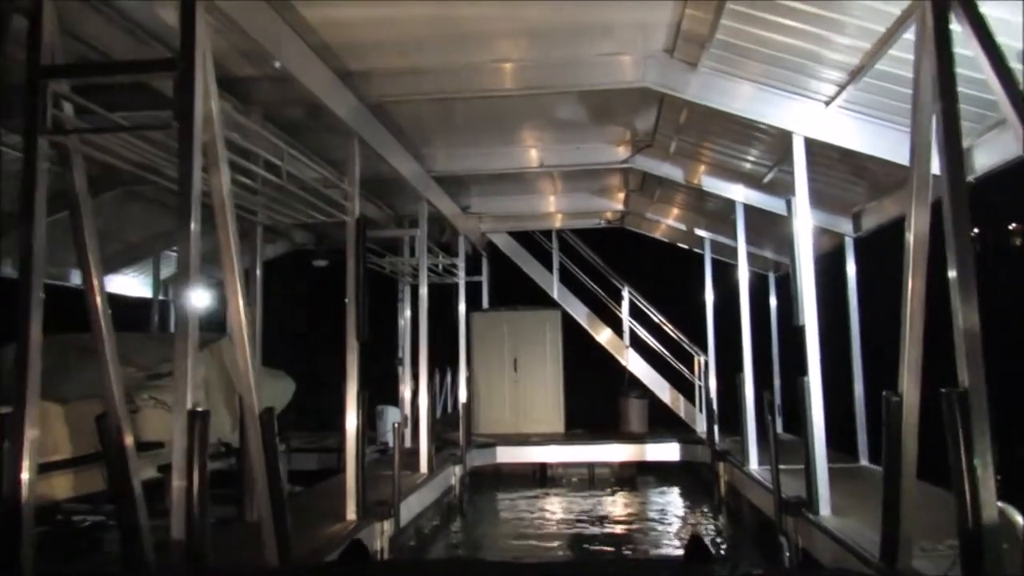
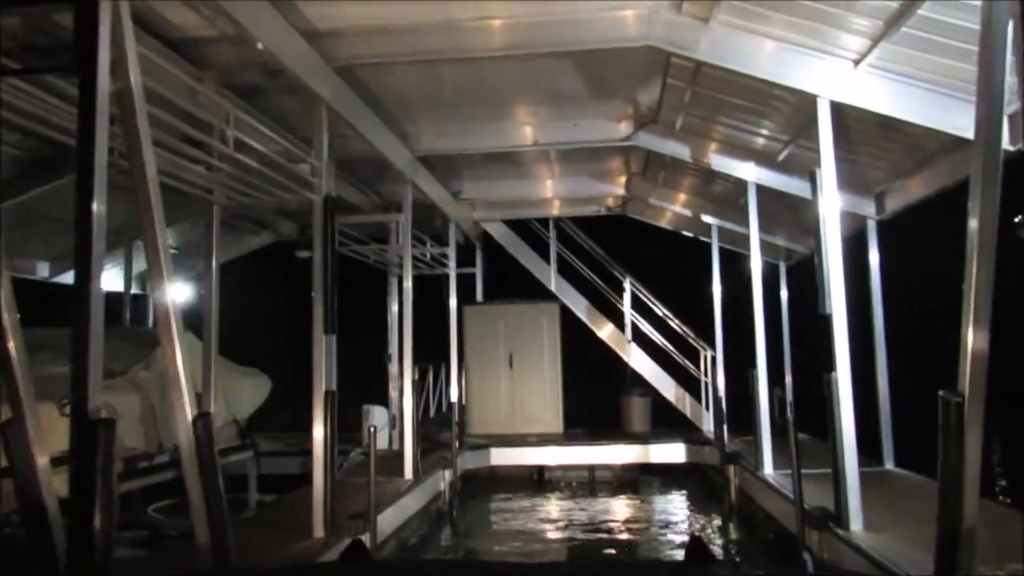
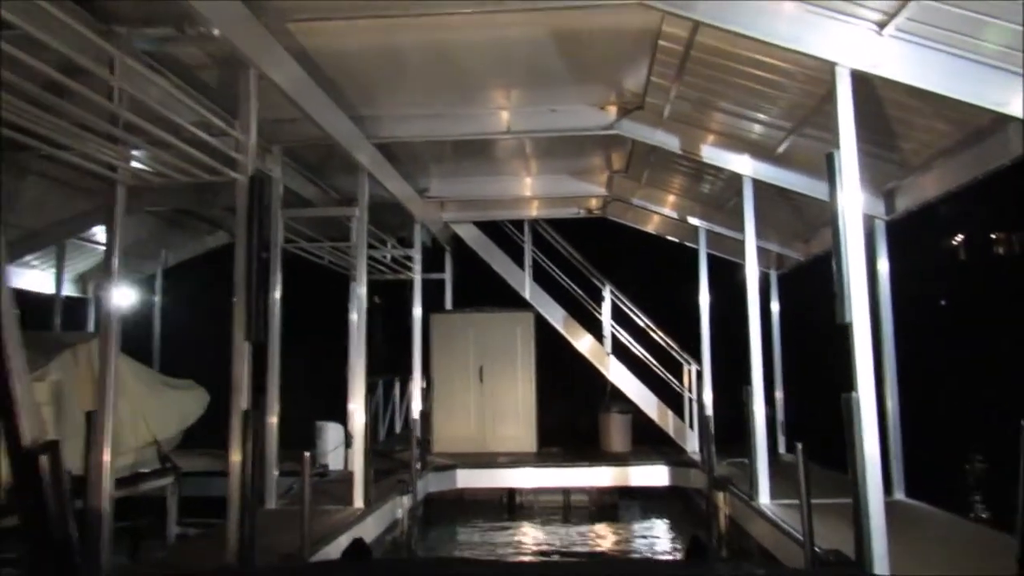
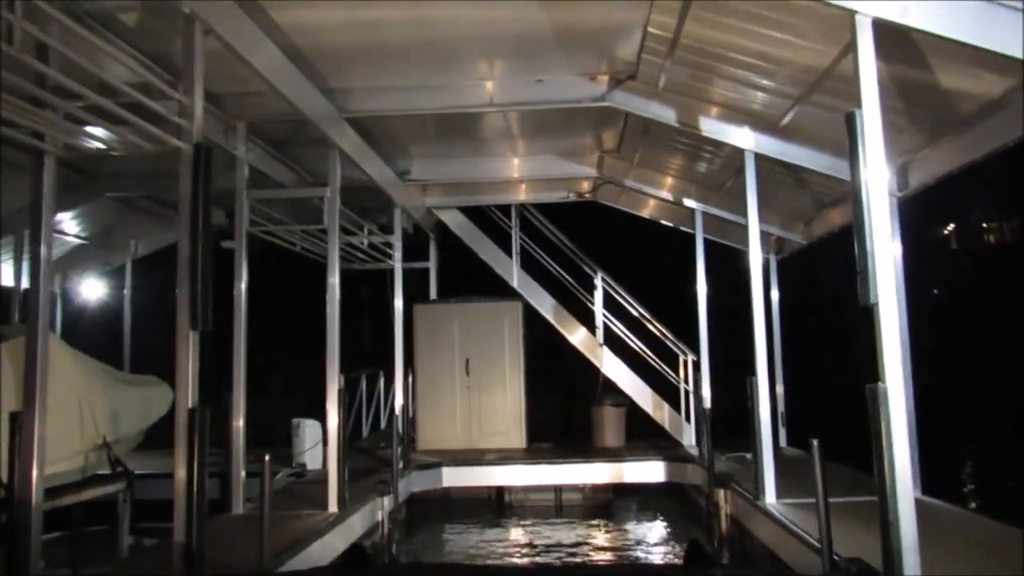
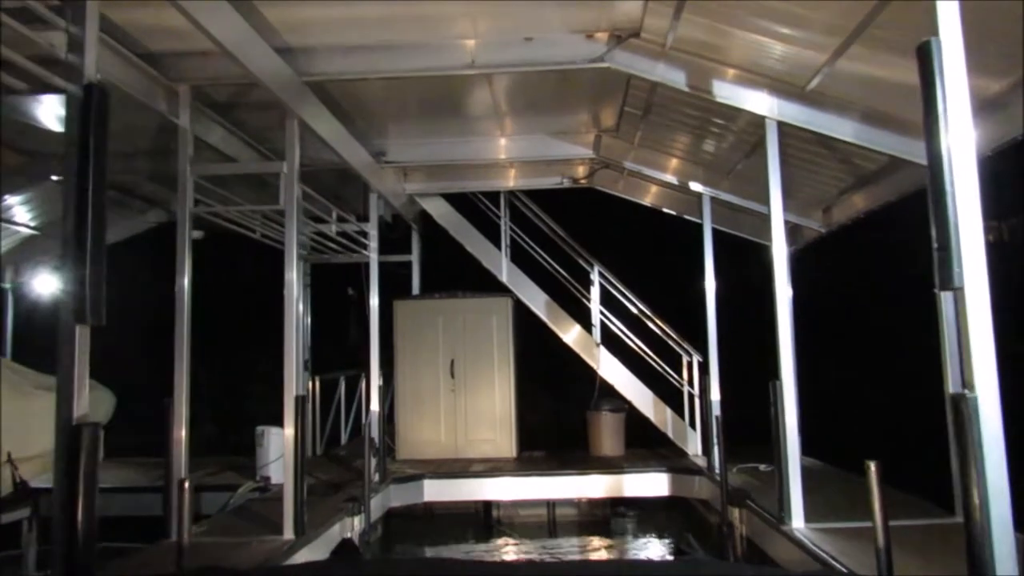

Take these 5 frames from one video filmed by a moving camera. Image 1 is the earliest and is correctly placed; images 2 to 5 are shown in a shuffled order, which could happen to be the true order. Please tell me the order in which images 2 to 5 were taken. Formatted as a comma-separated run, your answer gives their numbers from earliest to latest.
2, 3, 4, 5
